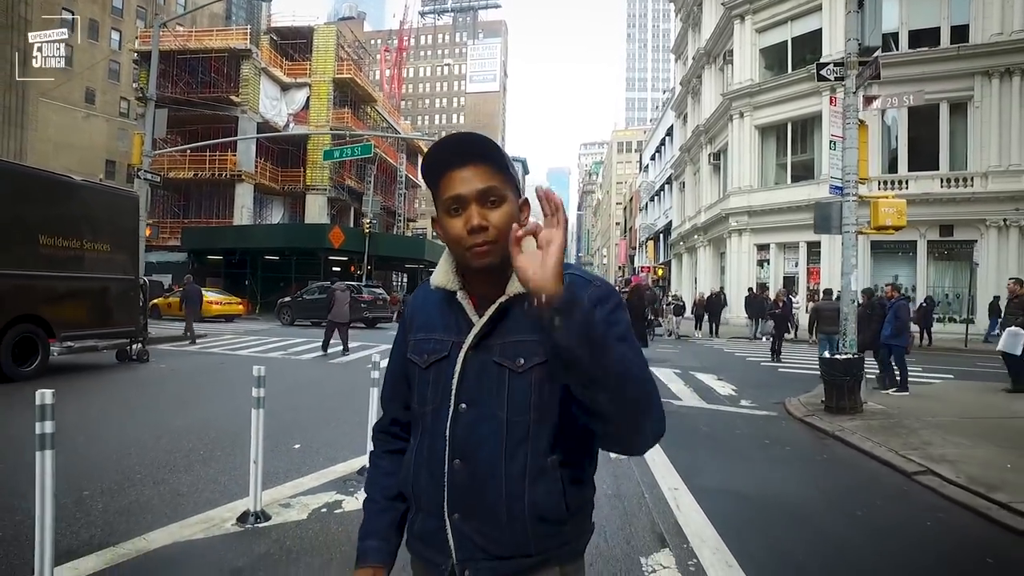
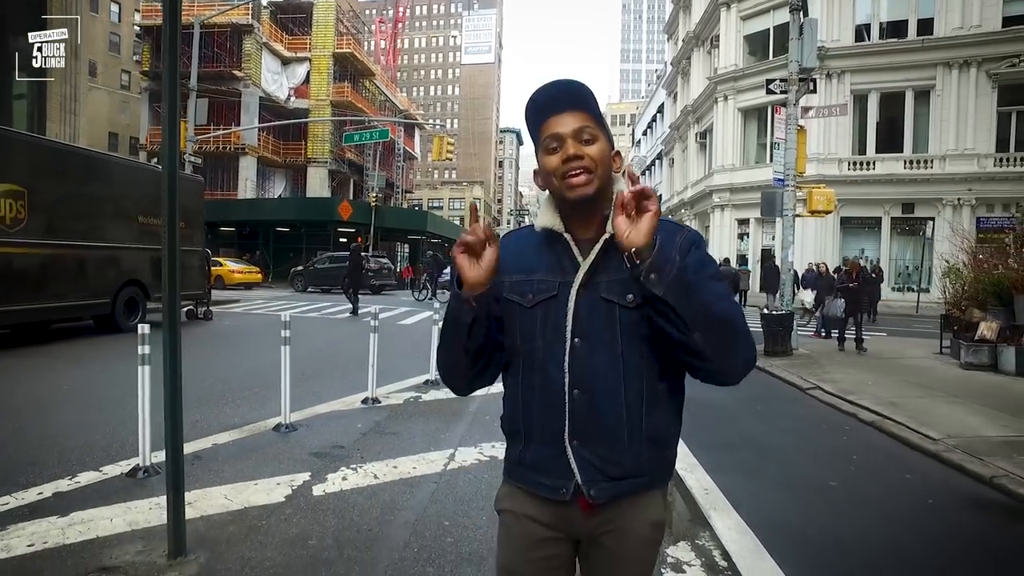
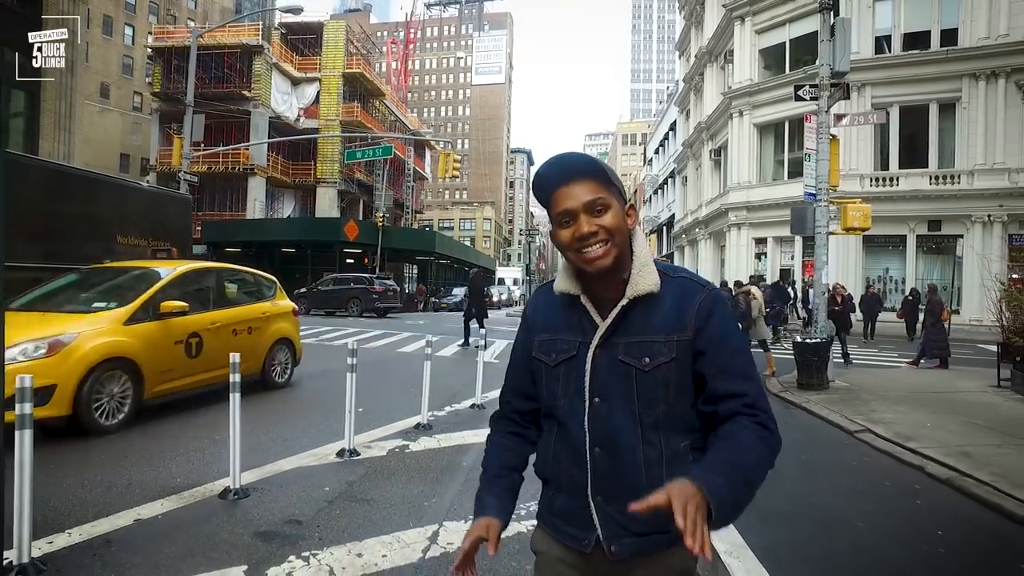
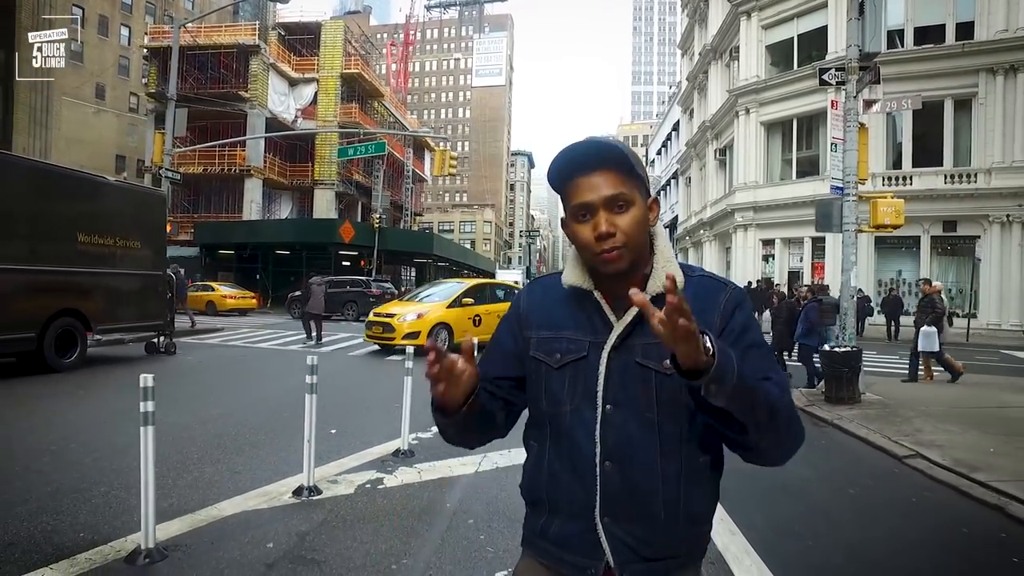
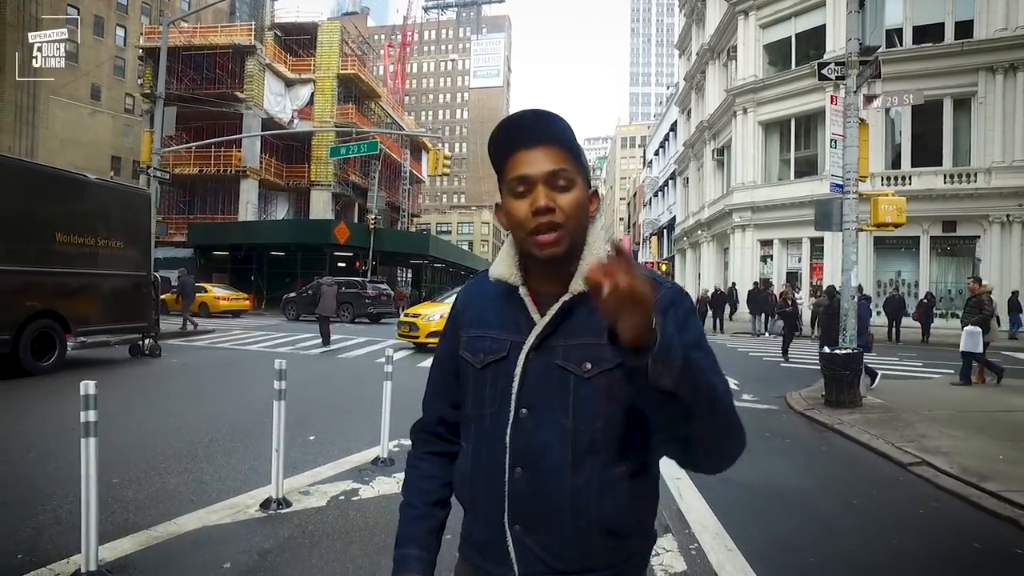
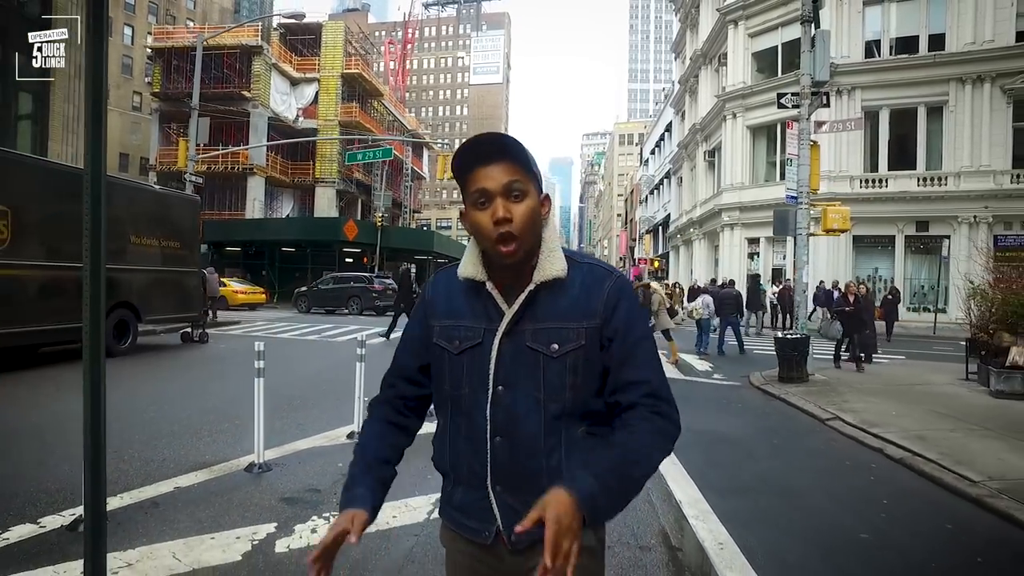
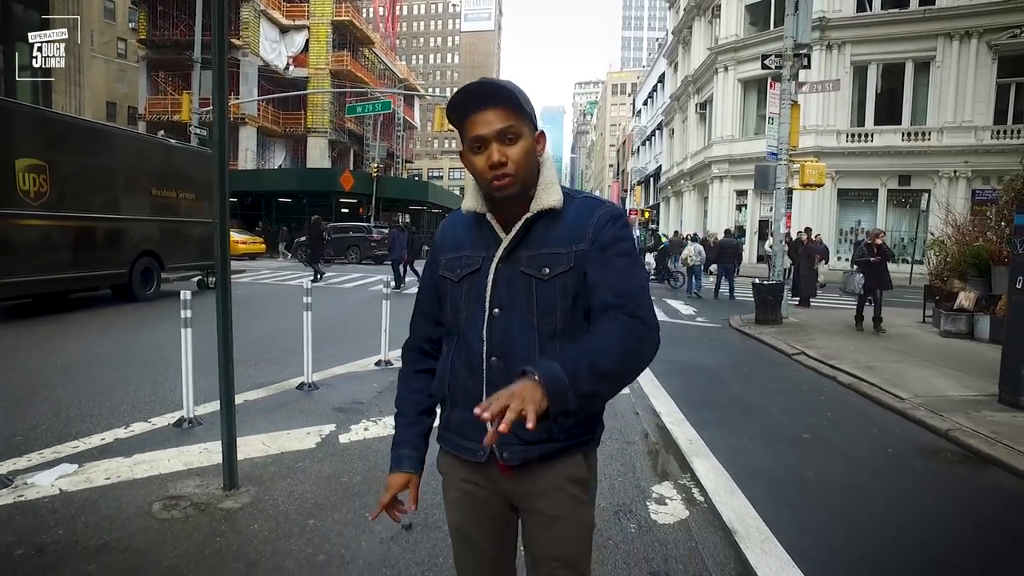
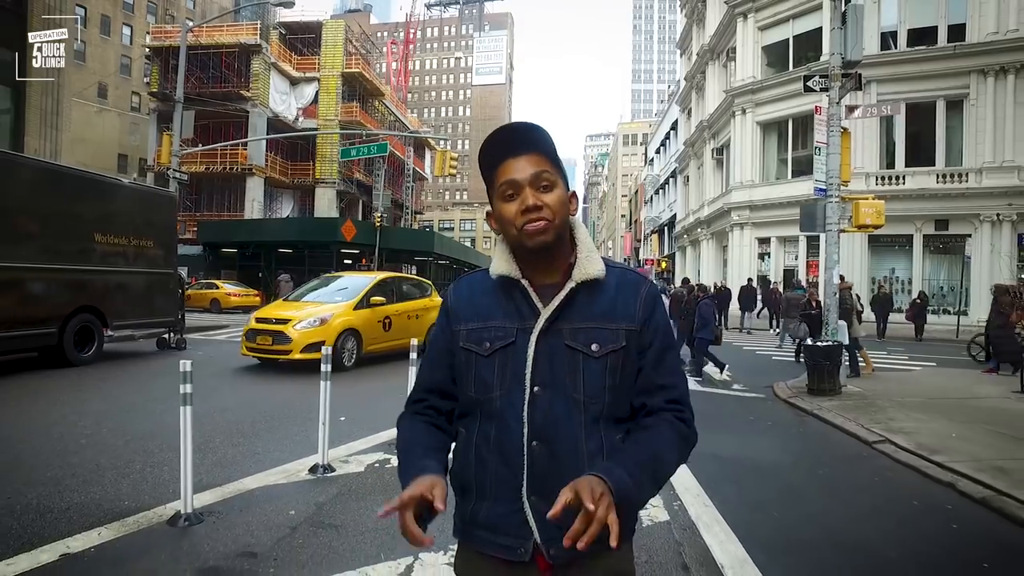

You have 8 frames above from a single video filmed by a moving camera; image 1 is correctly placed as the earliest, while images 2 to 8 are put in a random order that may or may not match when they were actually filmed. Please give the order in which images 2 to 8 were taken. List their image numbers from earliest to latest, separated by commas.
5, 4, 8, 3, 6, 2, 7
